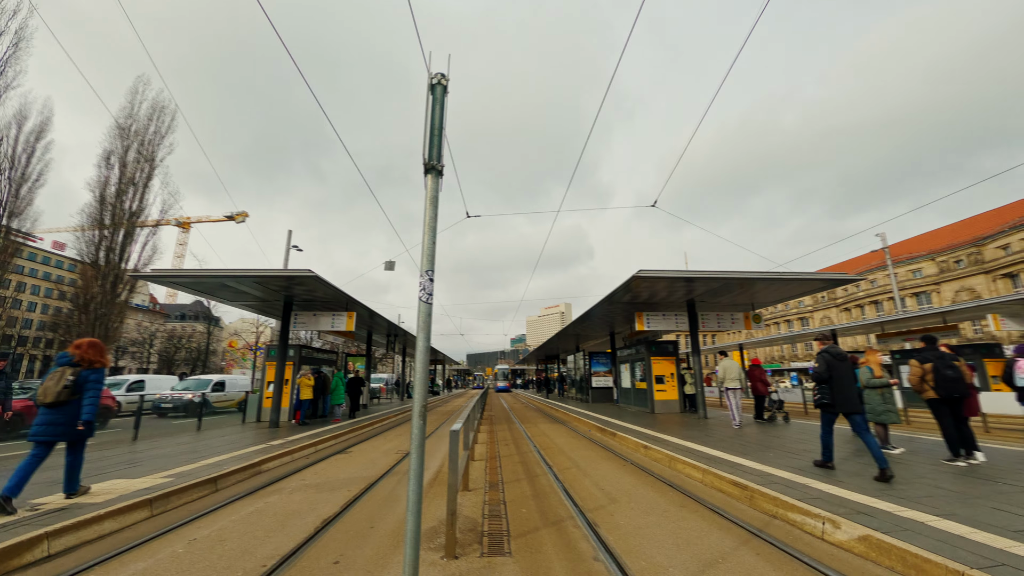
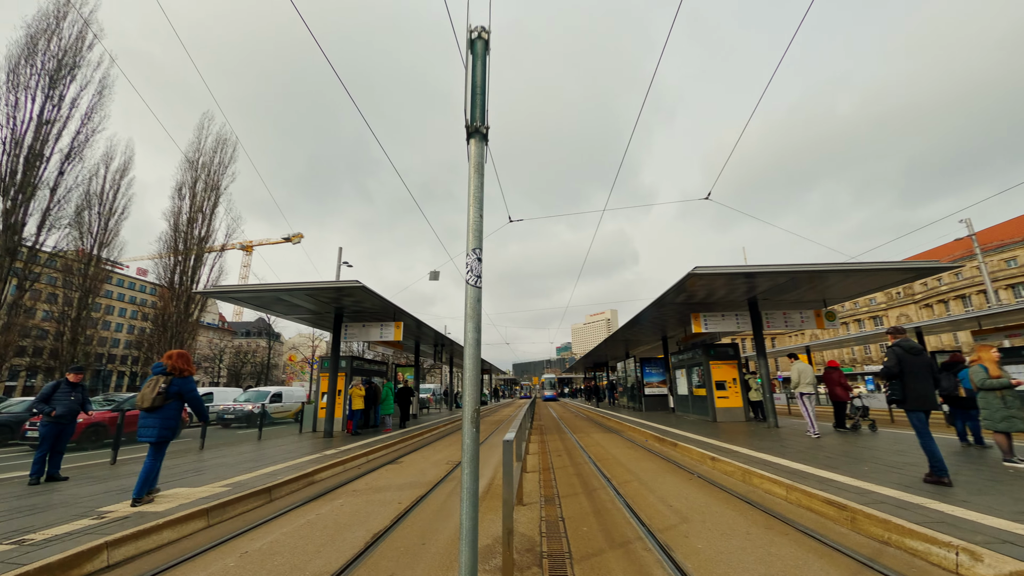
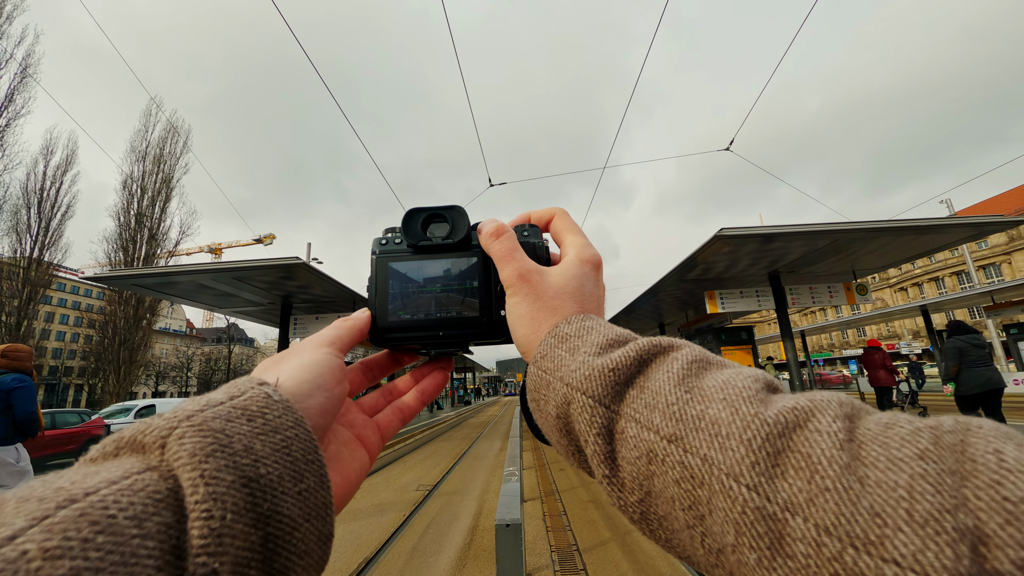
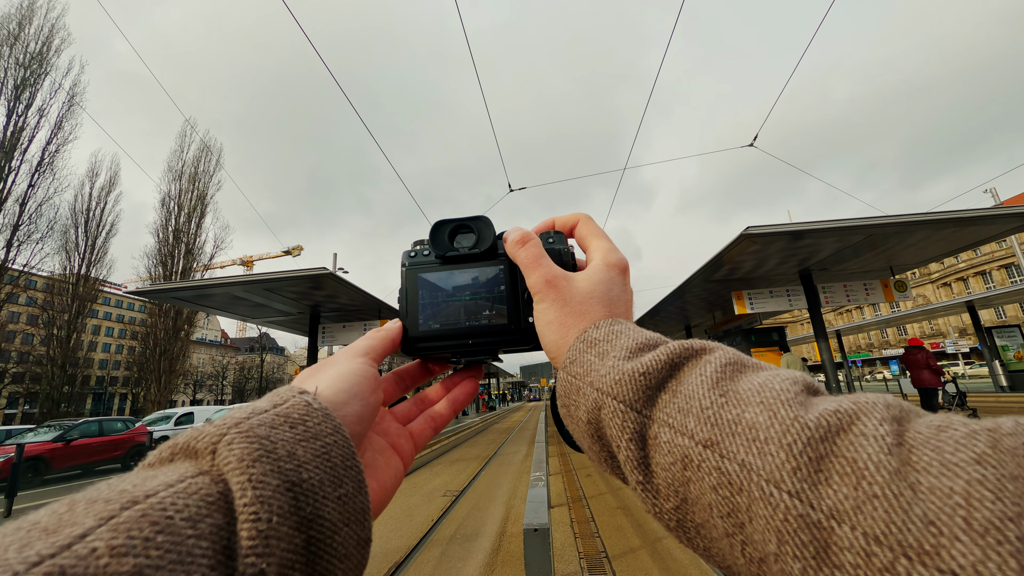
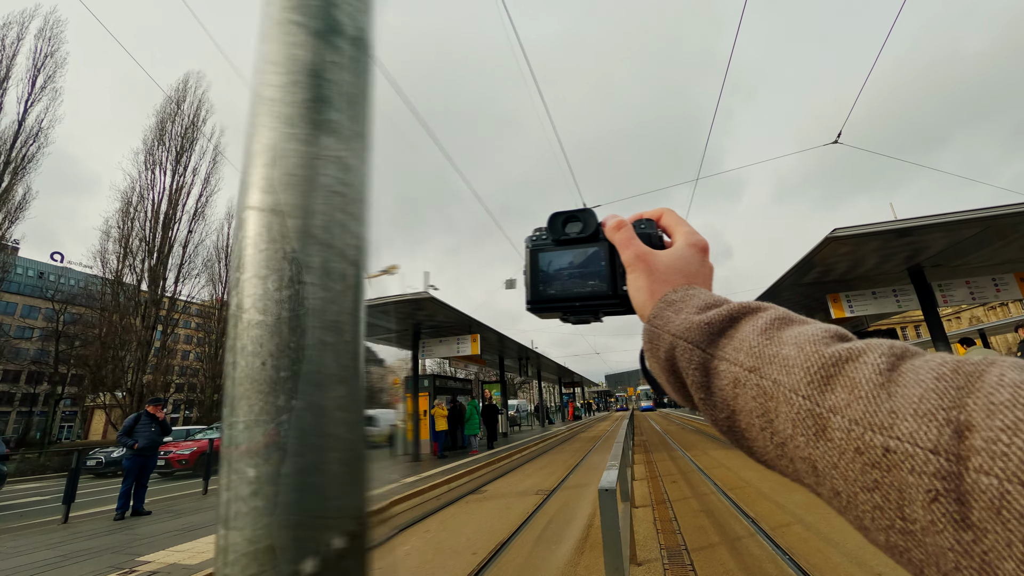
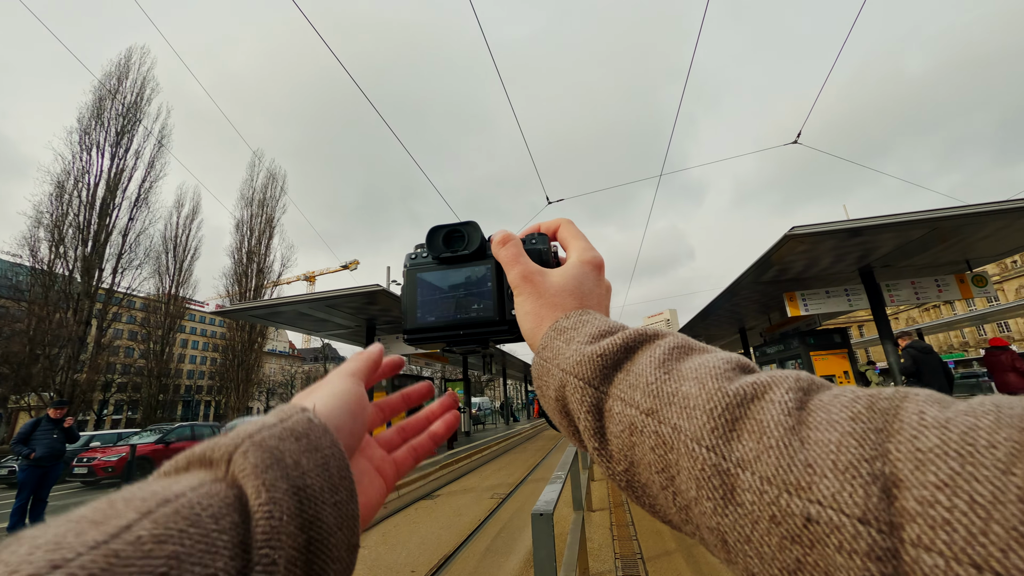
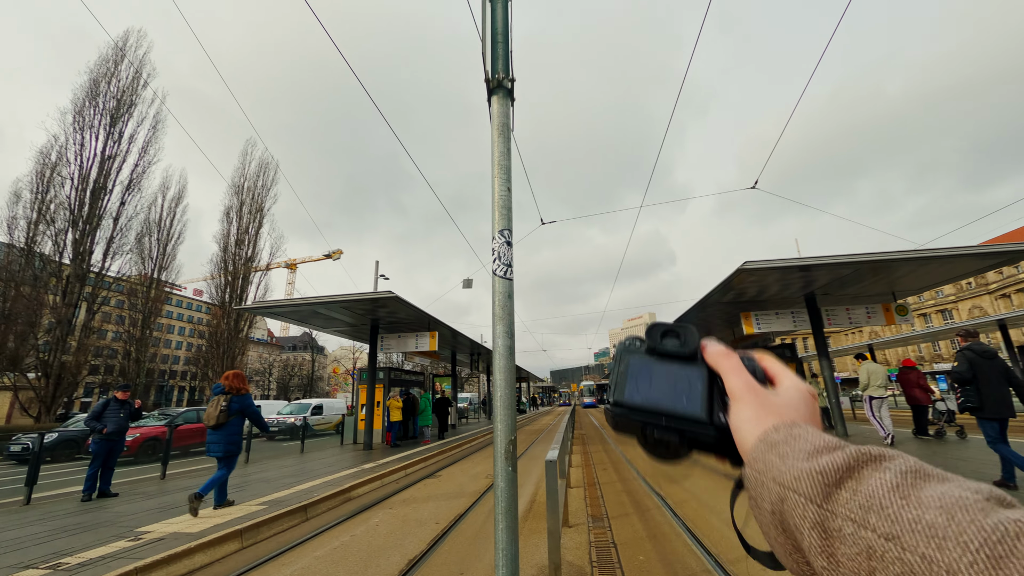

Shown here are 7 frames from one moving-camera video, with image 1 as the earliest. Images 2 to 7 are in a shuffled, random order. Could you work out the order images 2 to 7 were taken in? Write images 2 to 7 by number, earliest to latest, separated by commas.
2, 7, 5, 6, 4, 3
